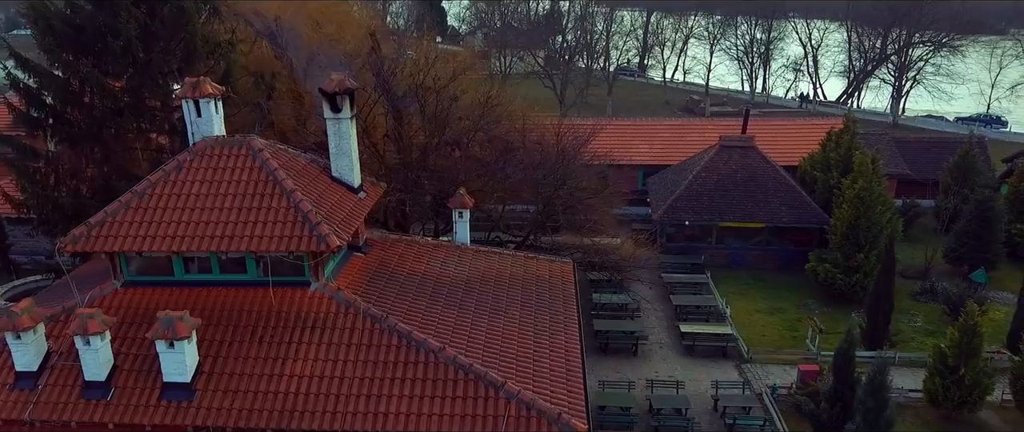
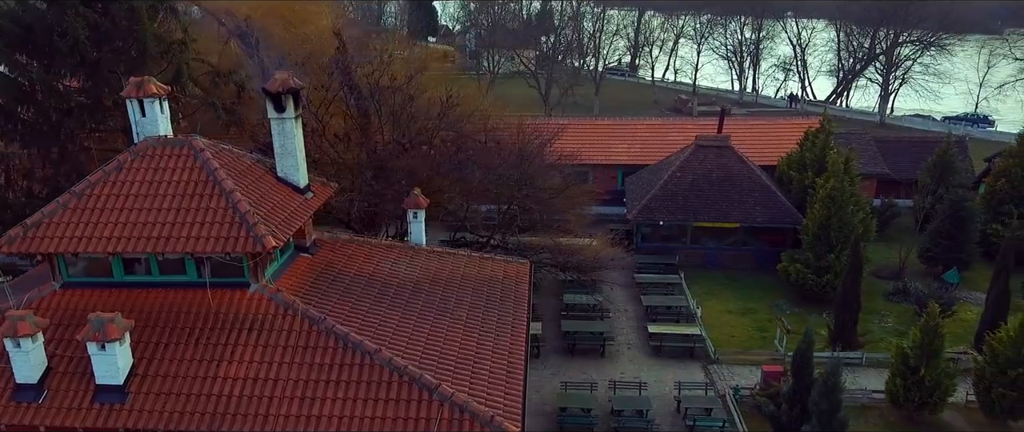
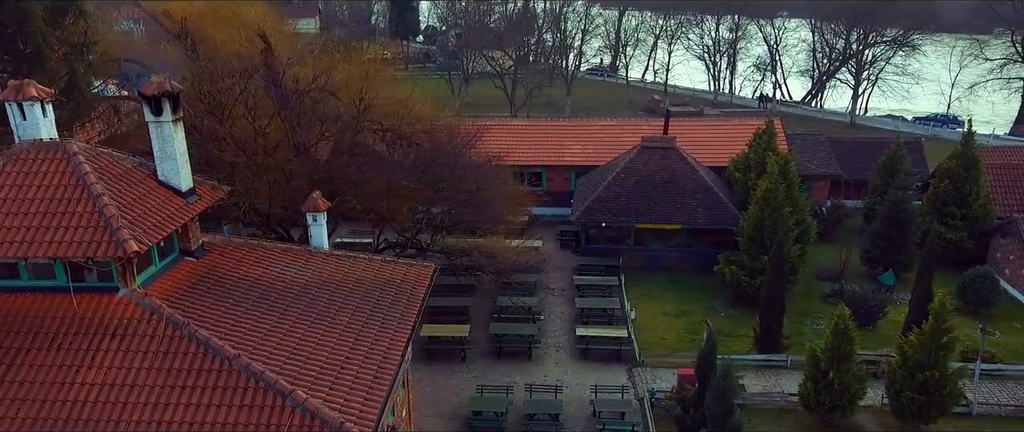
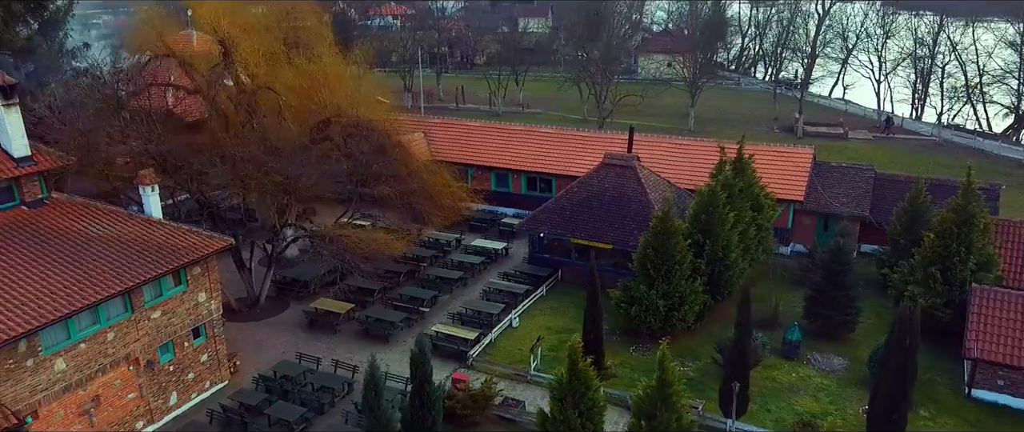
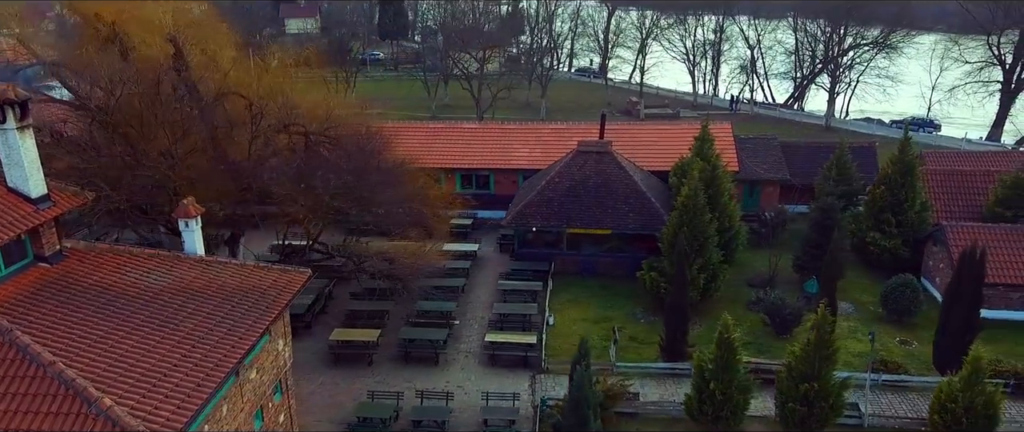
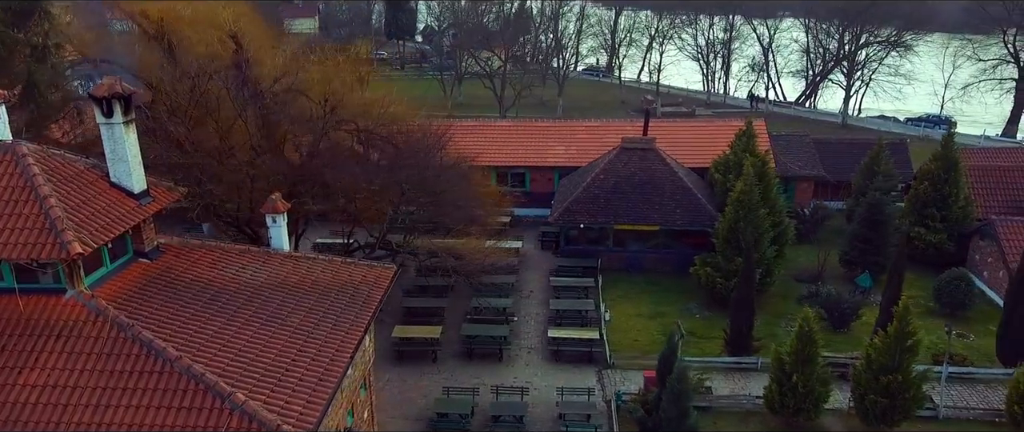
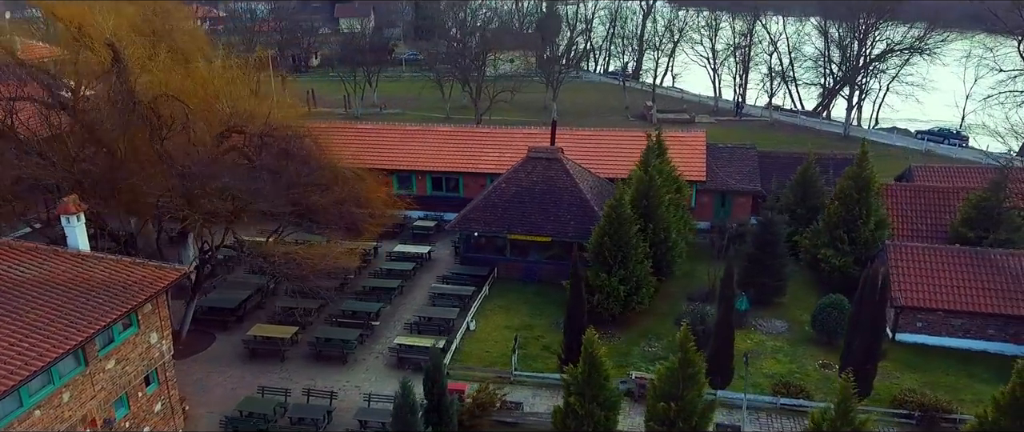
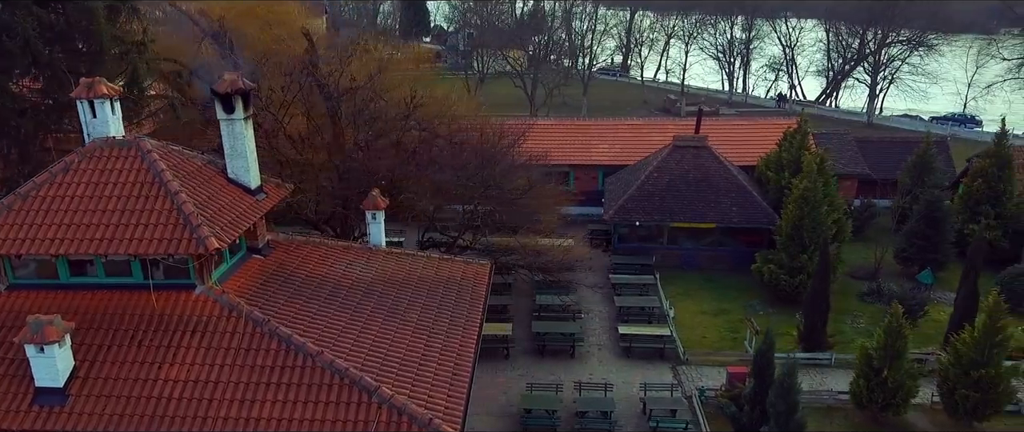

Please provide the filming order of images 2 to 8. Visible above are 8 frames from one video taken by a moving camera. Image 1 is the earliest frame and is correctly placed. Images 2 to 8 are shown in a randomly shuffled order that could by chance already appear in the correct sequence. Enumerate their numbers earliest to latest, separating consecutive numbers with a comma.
2, 8, 3, 6, 5, 7, 4
